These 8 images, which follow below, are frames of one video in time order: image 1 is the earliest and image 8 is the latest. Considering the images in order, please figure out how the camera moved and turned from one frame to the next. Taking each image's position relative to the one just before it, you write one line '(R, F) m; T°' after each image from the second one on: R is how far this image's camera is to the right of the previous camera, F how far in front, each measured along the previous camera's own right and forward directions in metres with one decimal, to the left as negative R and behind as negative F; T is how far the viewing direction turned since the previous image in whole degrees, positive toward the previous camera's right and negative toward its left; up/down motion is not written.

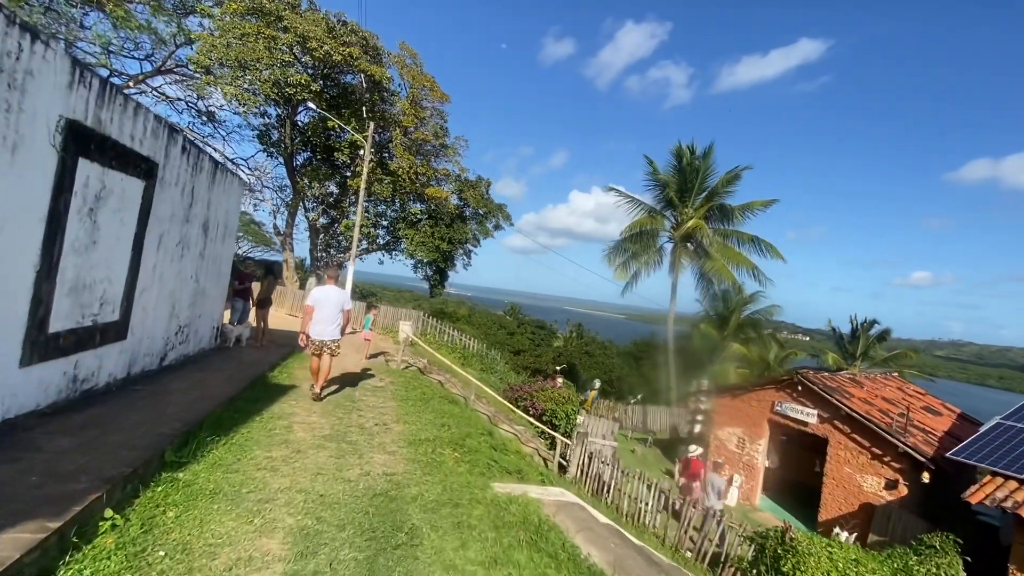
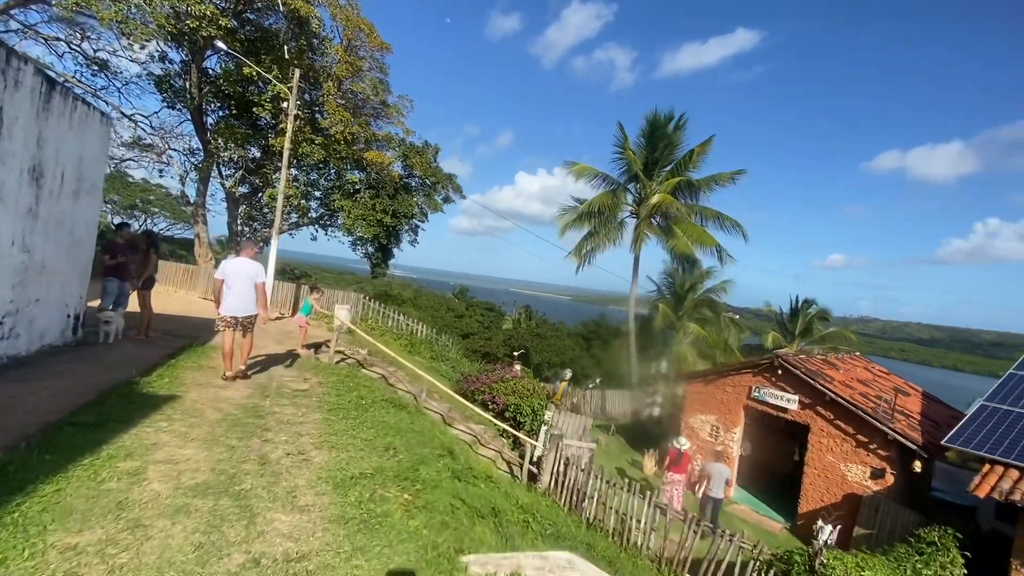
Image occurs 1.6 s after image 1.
(-0.2, +1.8) m; +6°
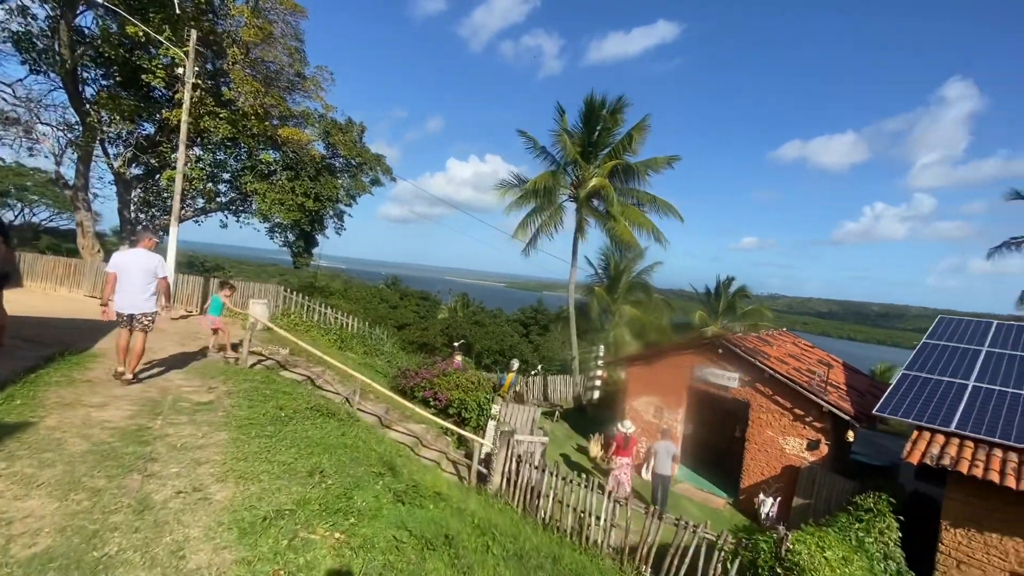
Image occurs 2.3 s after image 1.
(-0.1, +0.7) m; +8°
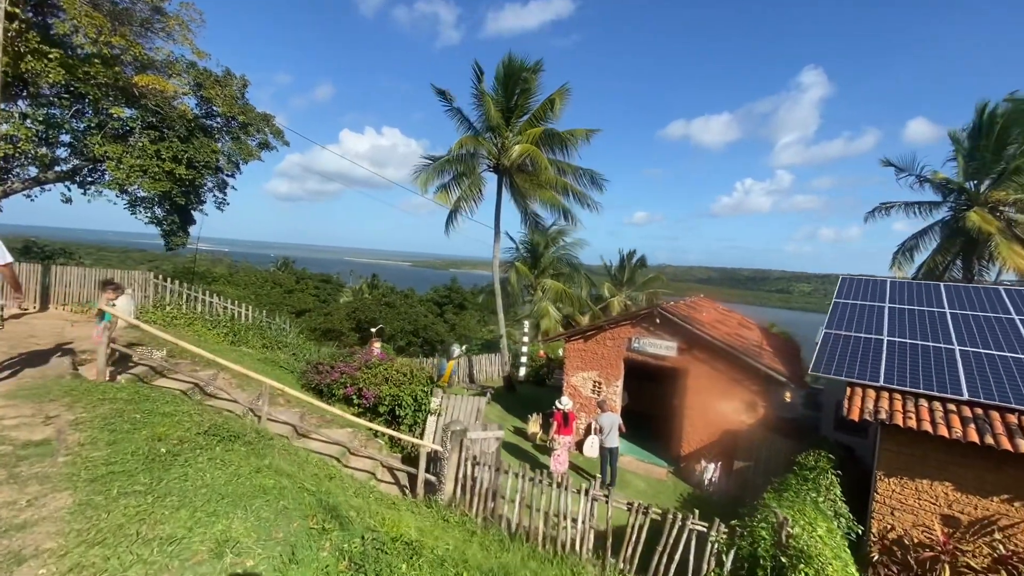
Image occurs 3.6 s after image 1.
(-0.5, +1.2) m; +11°
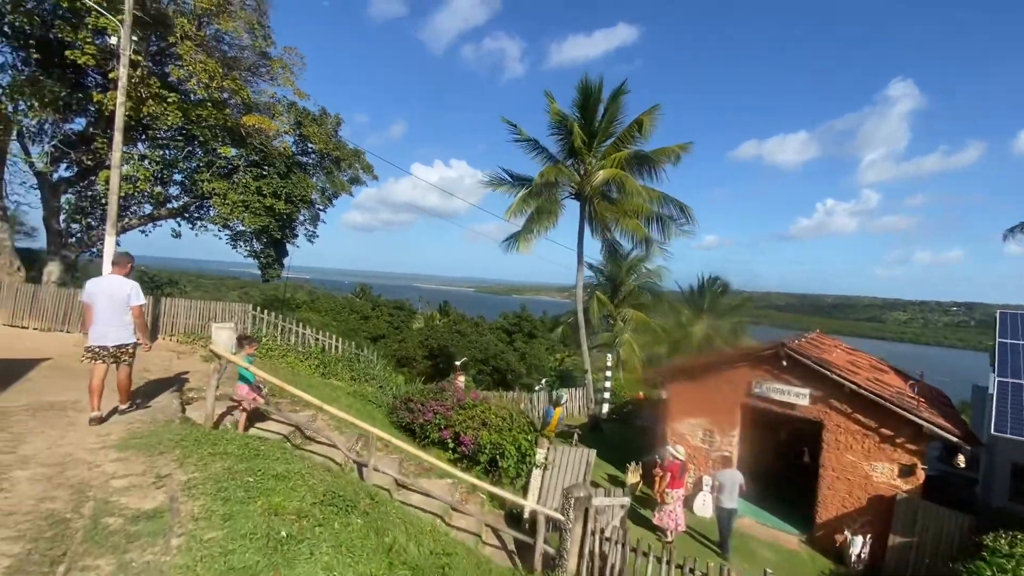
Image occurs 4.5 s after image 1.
(-0.8, +0.7) m; -7°
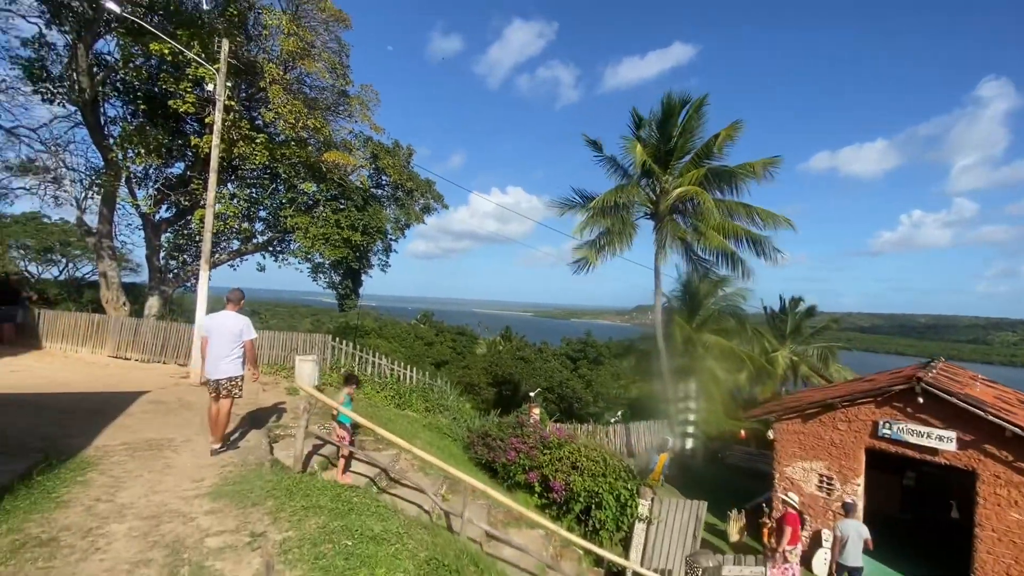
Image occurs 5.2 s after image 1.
(-0.5, +0.5) m; -7°
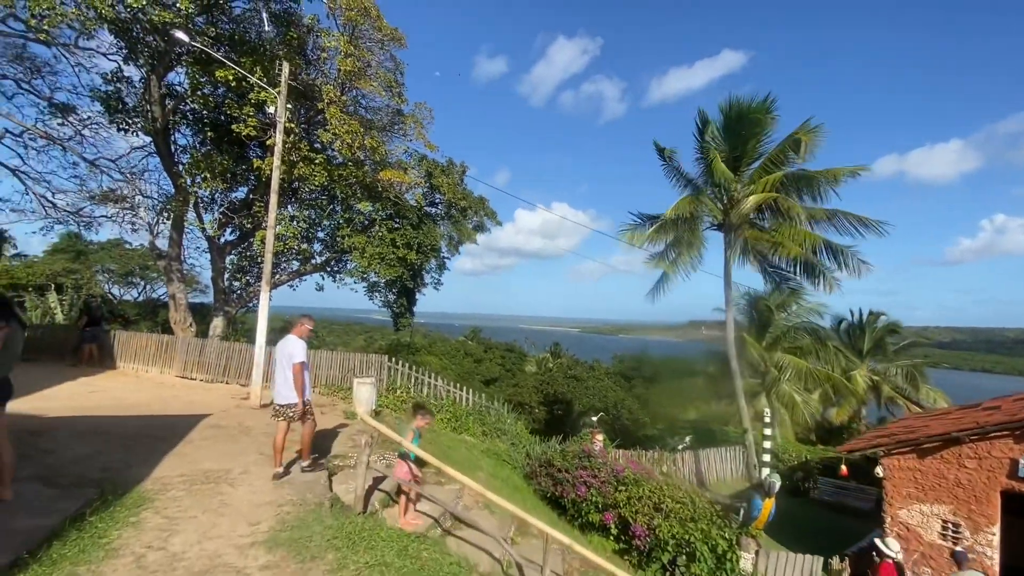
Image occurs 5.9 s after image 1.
(-0.4, +0.6) m; -5°
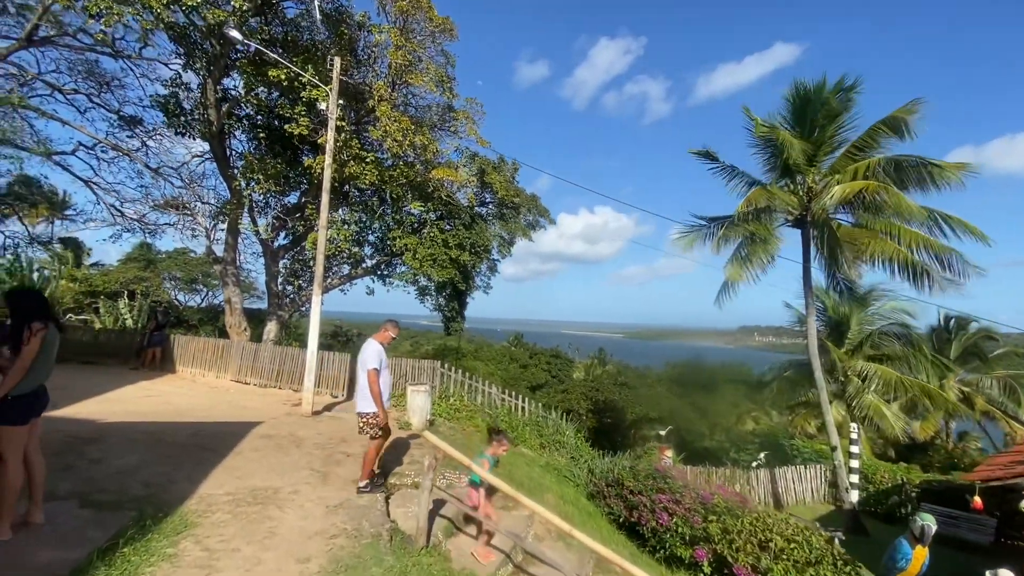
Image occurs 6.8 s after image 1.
(-0.4, +0.8) m; -5°
